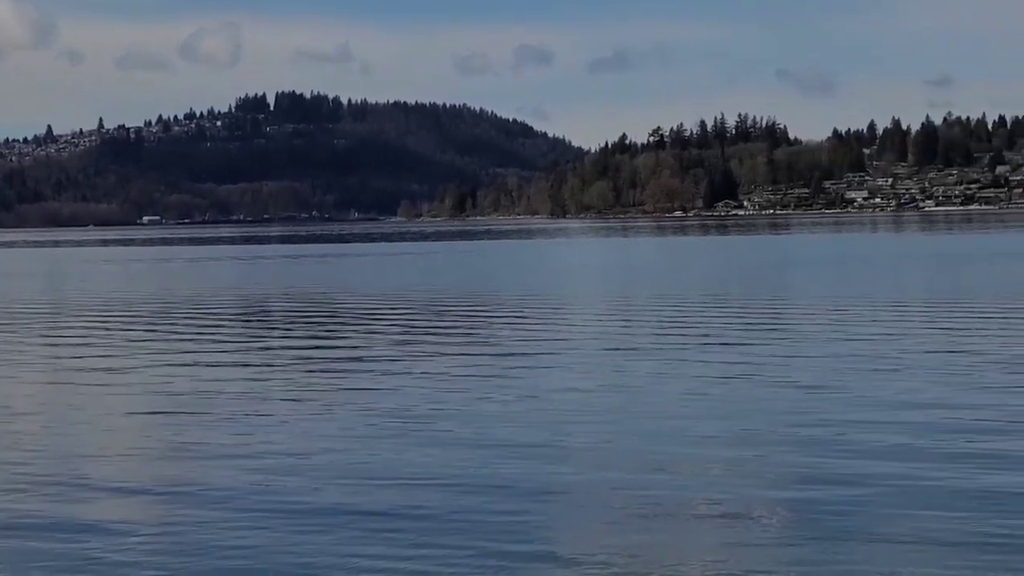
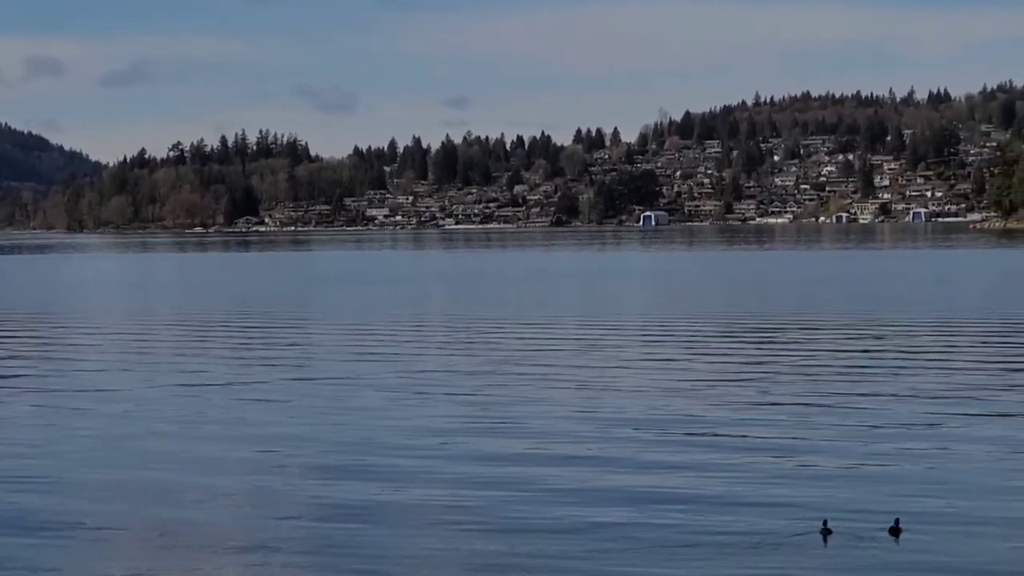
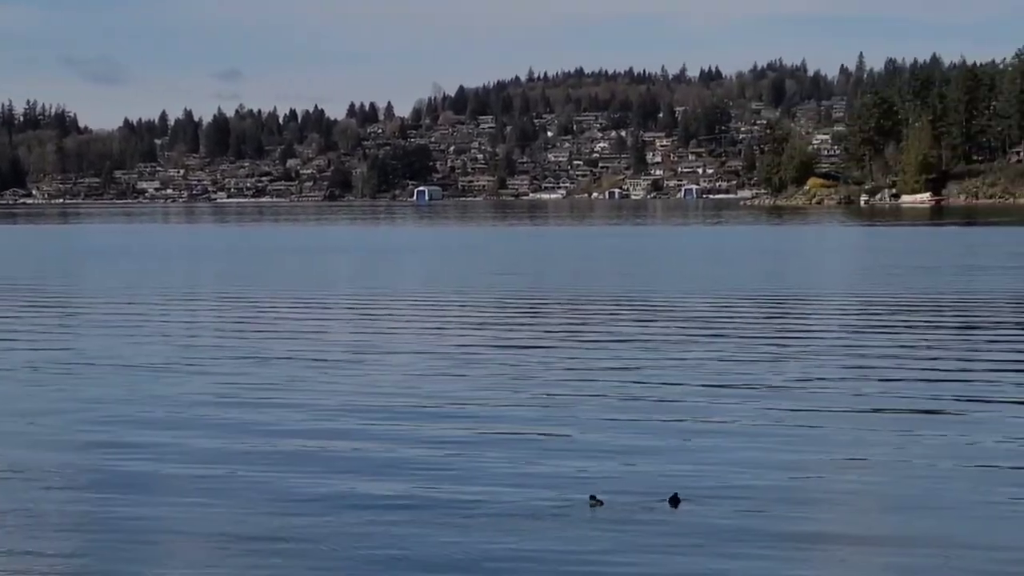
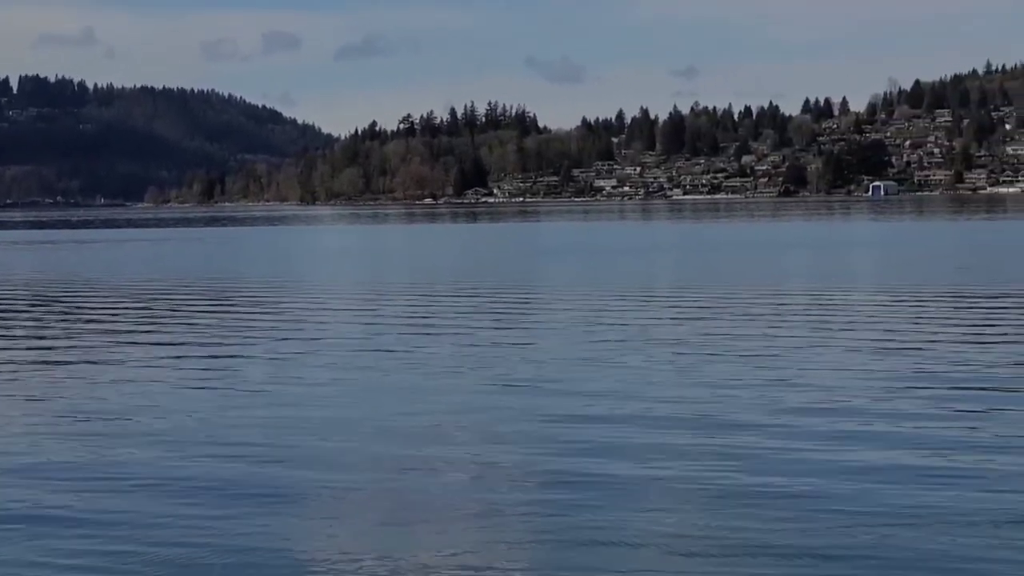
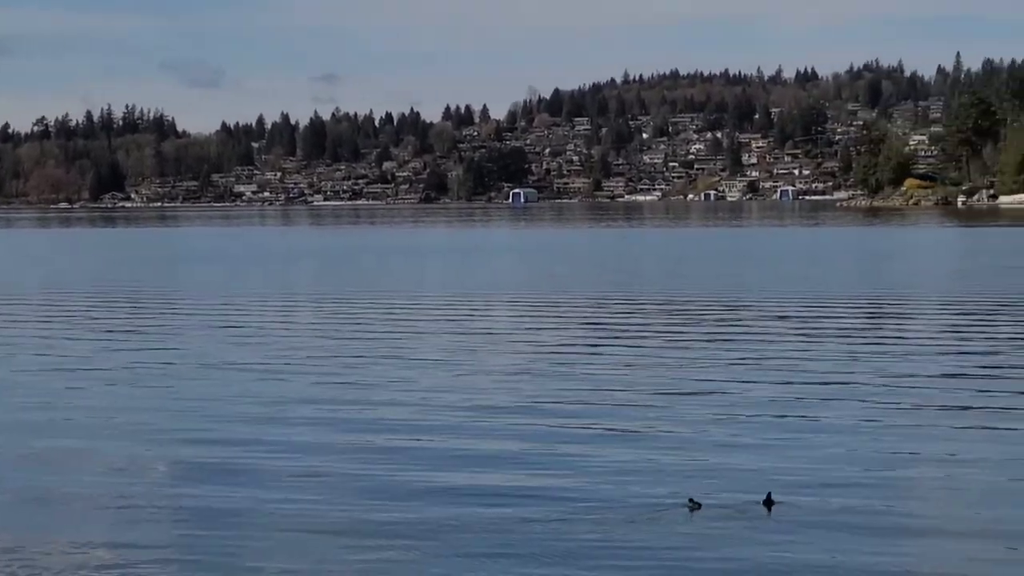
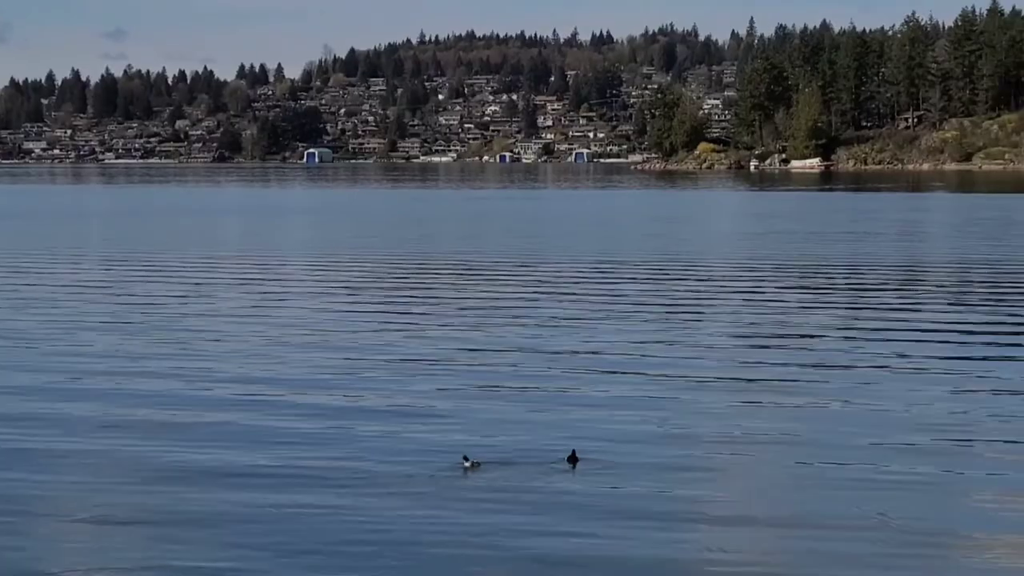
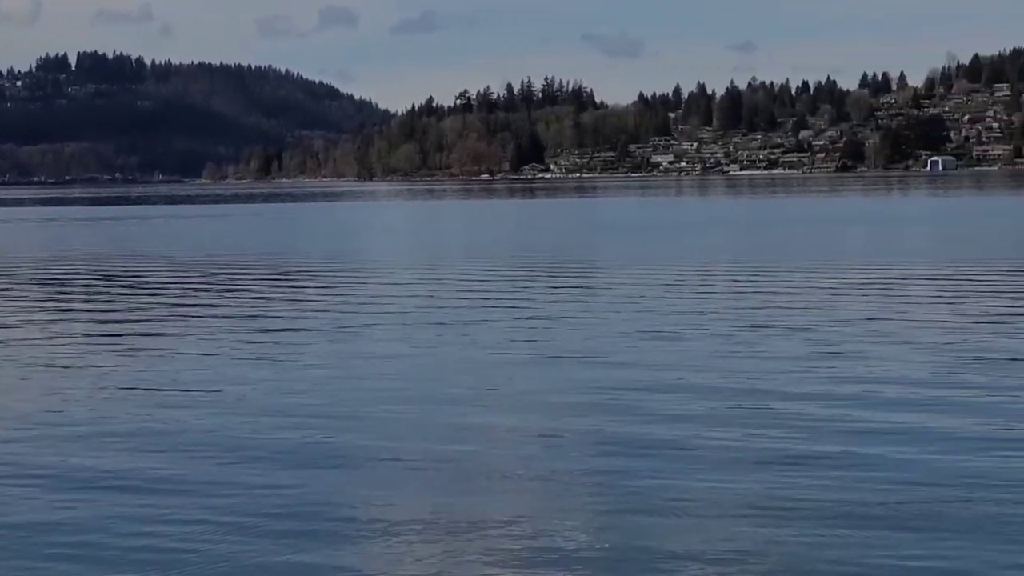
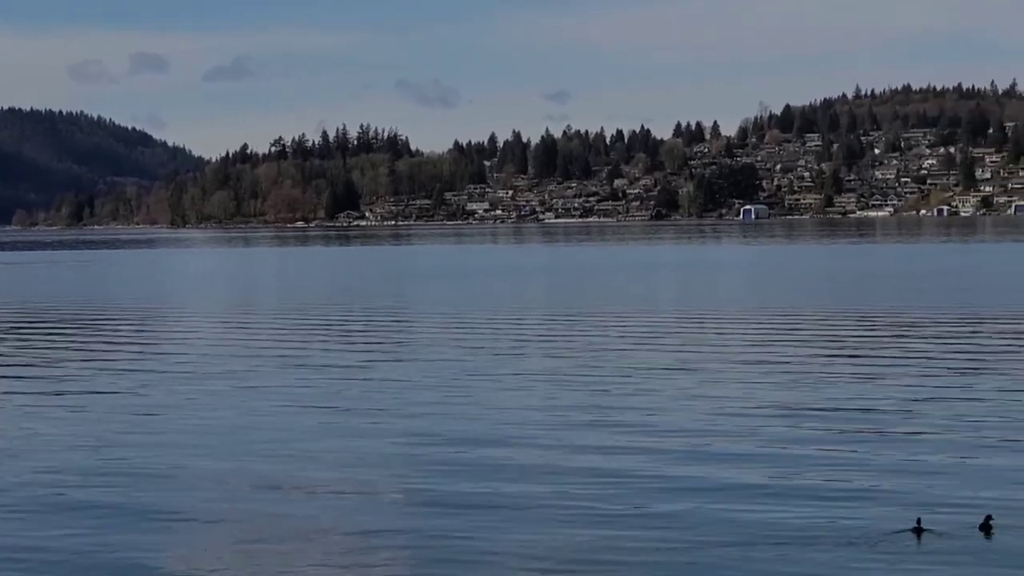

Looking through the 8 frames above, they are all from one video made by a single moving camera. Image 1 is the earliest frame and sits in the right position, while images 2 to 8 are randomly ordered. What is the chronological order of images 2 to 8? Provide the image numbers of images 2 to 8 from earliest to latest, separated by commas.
7, 4, 8, 2, 5, 3, 6
